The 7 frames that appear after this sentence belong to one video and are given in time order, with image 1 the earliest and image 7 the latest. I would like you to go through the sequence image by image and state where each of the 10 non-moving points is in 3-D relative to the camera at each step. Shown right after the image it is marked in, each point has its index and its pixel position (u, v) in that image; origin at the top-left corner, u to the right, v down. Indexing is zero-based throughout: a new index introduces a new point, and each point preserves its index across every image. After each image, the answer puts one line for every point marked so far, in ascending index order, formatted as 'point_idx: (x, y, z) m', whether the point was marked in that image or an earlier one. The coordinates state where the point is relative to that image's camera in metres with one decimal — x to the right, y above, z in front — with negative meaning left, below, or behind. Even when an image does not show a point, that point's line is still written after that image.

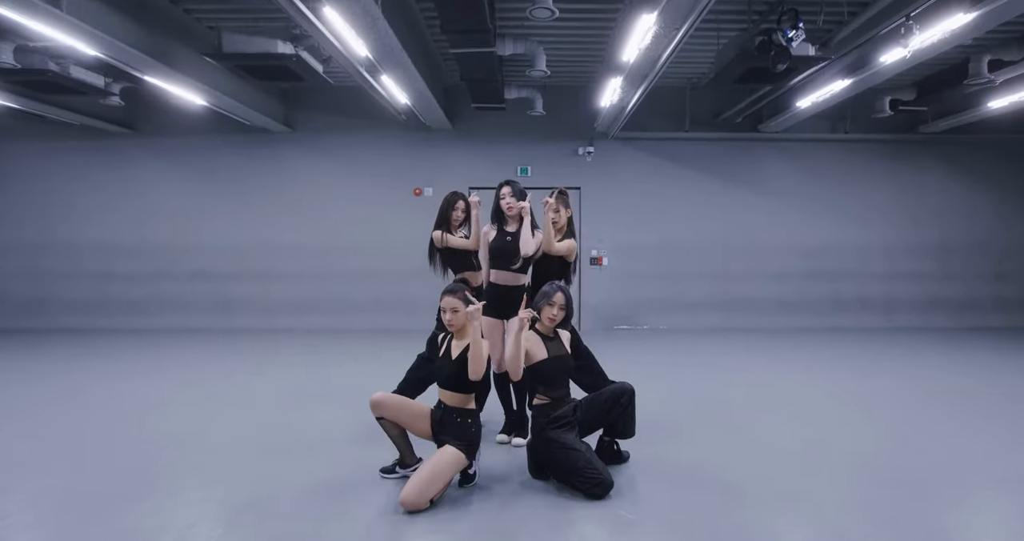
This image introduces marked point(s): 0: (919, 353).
0: (+4.9, -1.0, +6.8) m
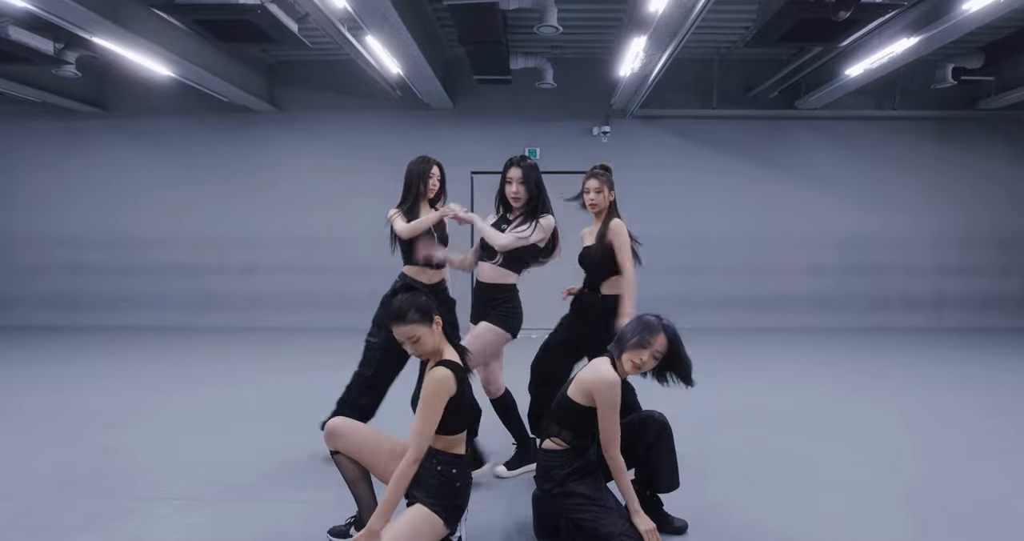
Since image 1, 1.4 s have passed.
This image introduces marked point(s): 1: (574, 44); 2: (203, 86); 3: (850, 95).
0: (+5.0, -0.9, +5.9) m
1: (+0.7, +2.6, +6.4) m
2: (-3.2, +1.9, +5.8) m
3: (+4.3, +2.2, +7.2) m
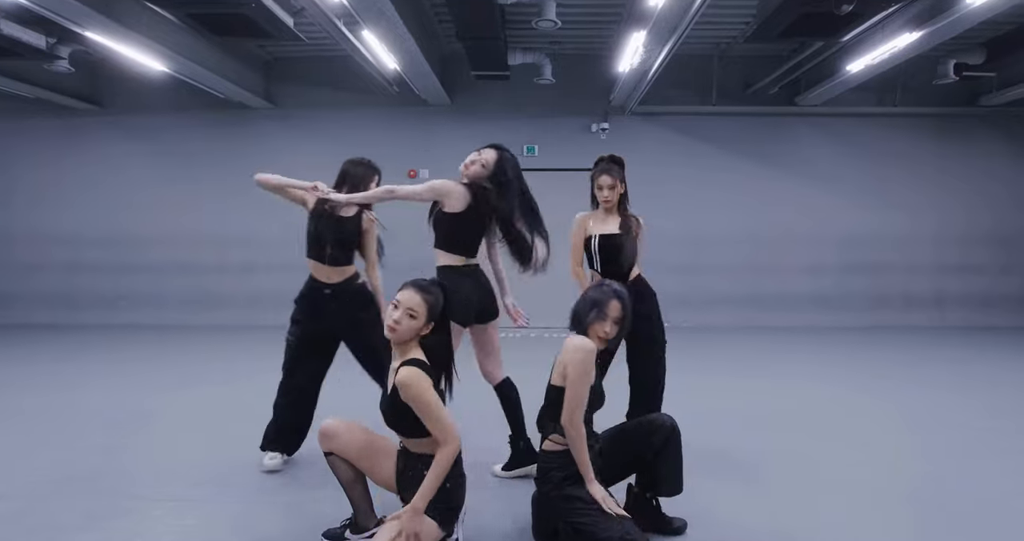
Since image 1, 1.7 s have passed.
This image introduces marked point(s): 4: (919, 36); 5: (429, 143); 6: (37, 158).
0: (+4.9, -0.9, +5.9) m
1: (+0.7, +2.6, +6.4) m
2: (-3.2, +1.9, +5.7) m
3: (+4.3, +2.3, +7.1) m
4: (+3.1, +1.8, +4.3) m
5: (-1.0, +1.6, +7.0) m
6: (-6.1, +1.4, +7.3) m
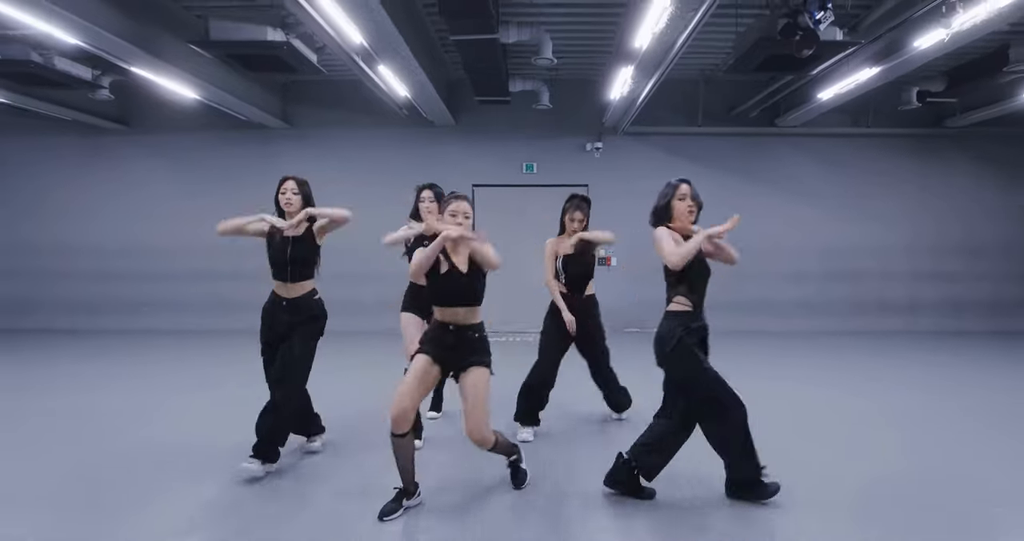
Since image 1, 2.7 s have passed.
0: (+4.9, -1.0, +6.4) m
1: (+0.7, +2.5, +6.9) m
2: (-3.2, +1.8, +6.2) m
3: (+4.3, +2.1, +7.6) m
4: (+3.1, +1.7, +4.8) m
5: (-1.0, +1.5, +7.5) m
6: (-6.1, +1.3, +7.7) m
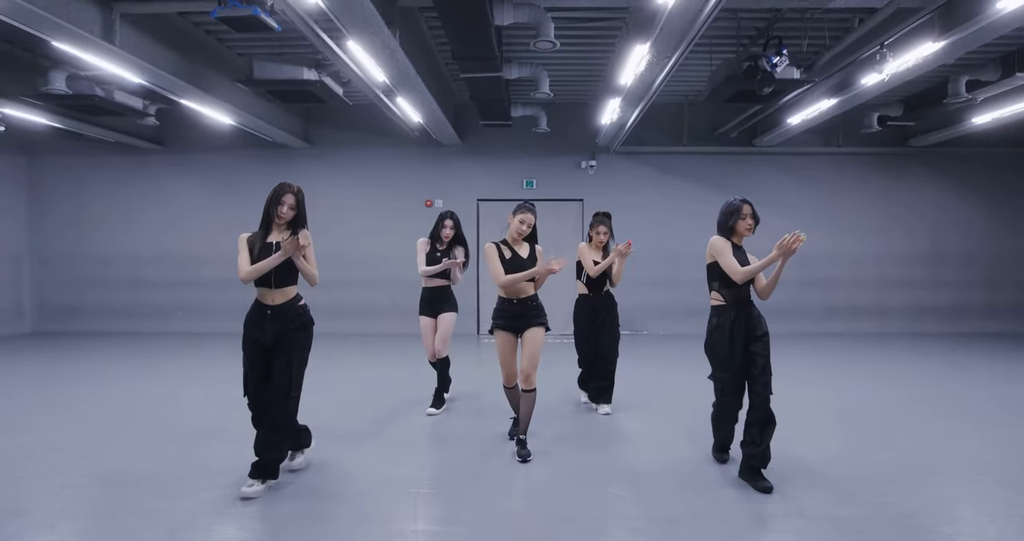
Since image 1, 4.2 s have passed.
0: (+5.0, -1.1, +7.0) m
1: (+0.7, +2.4, +7.6) m
2: (-3.2, +1.7, +6.9) m
3: (+4.3, +2.0, +8.3) m
4: (+3.1, +1.6, +5.4) m
5: (-1.0, +1.4, +8.2) m
6: (-6.1, +1.2, +8.4) m
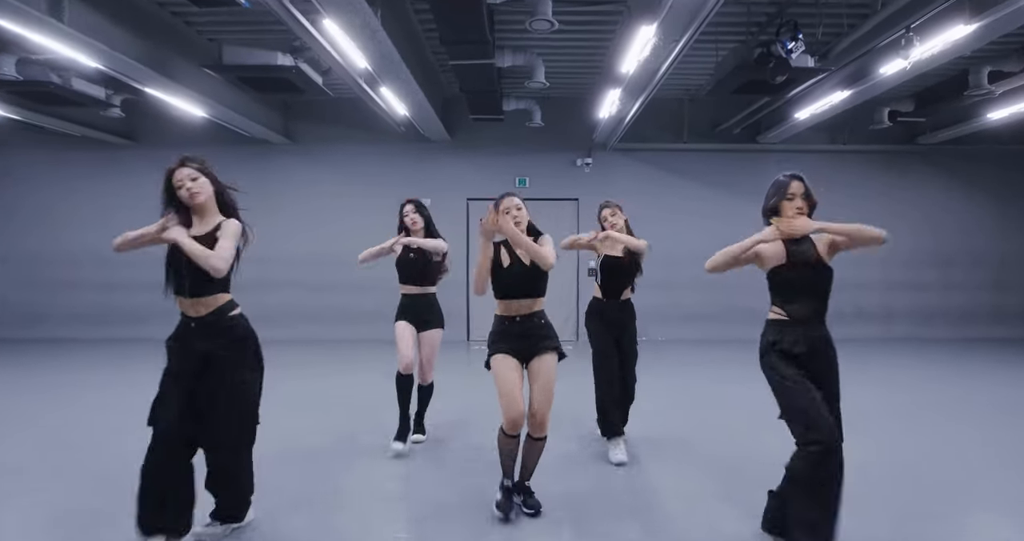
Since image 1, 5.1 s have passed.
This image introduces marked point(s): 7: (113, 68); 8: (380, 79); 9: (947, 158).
0: (+4.9, -1.1, +6.7) m
1: (+0.6, +2.4, +7.2) m
2: (-3.3, +1.7, +6.5) m
3: (+4.2, +2.0, +8.0) m
4: (+3.1, +1.6, +5.1) m
5: (-1.1, +1.3, +7.8) m
6: (-6.2, +1.2, +7.9) m
7: (-3.2, +1.6, +4.5) m
8: (-1.2, +1.7, +5.0) m
9: (+6.2, +1.6, +8.0) m
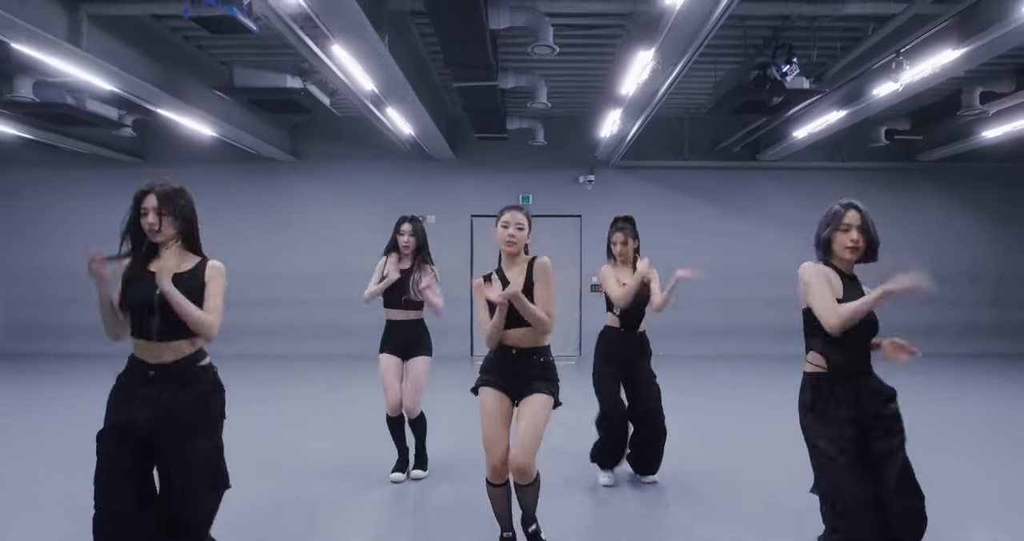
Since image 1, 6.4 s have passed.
0: (+4.9, -1.3, +6.7) m
1: (+0.7, +2.2, +7.3) m
2: (-3.2, +1.5, +6.6) m
3: (+4.2, +1.8, +8.1) m
4: (+3.1, +1.4, +5.2) m
5: (-1.1, +1.1, +7.9) m
6: (-6.2, +1.0, +8.1) m
7: (-3.2, +1.5, +4.6) m
8: (-1.2, +1.6, +5.1) m
9: (+6.3, +1.4, +8.1) m
